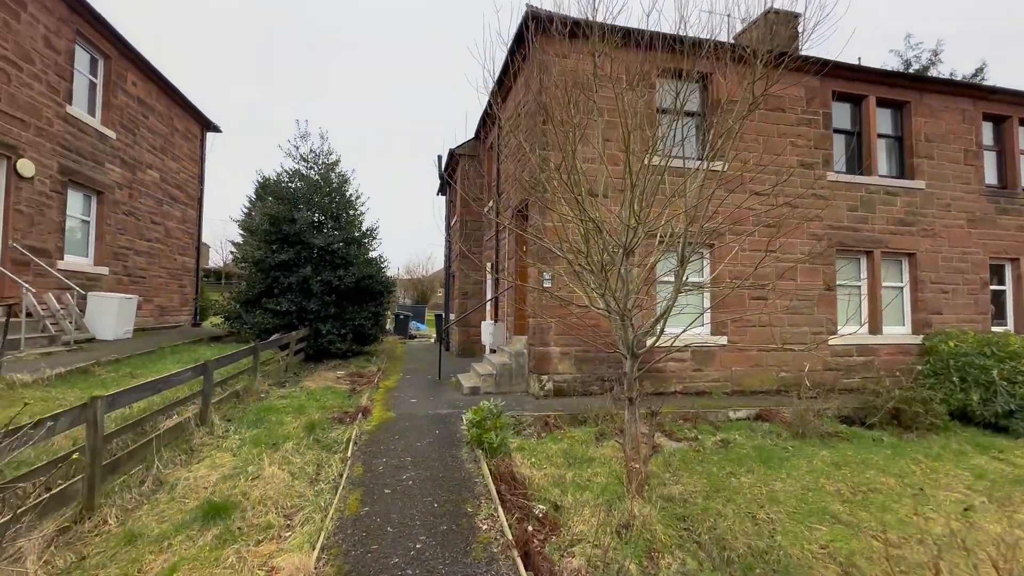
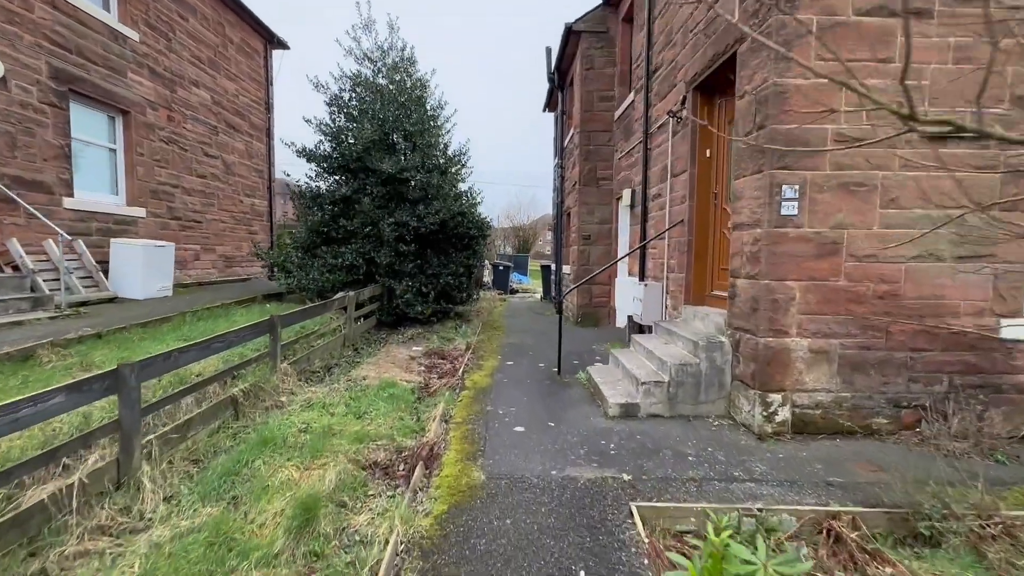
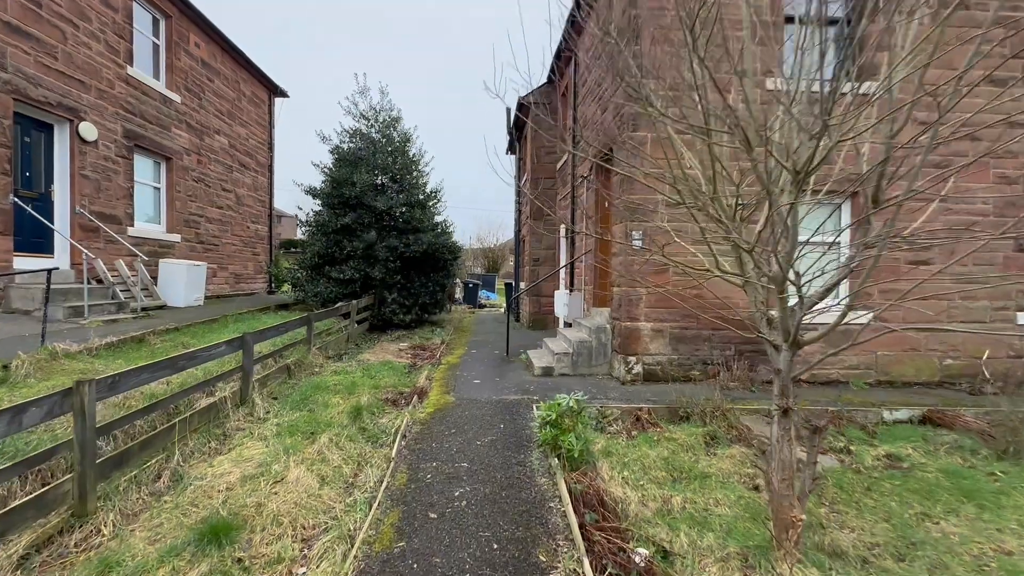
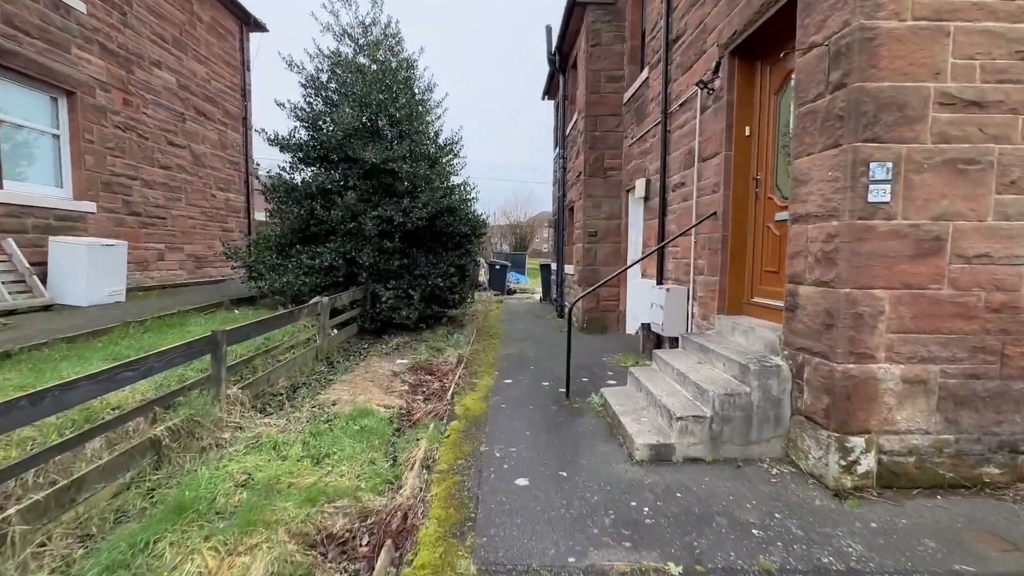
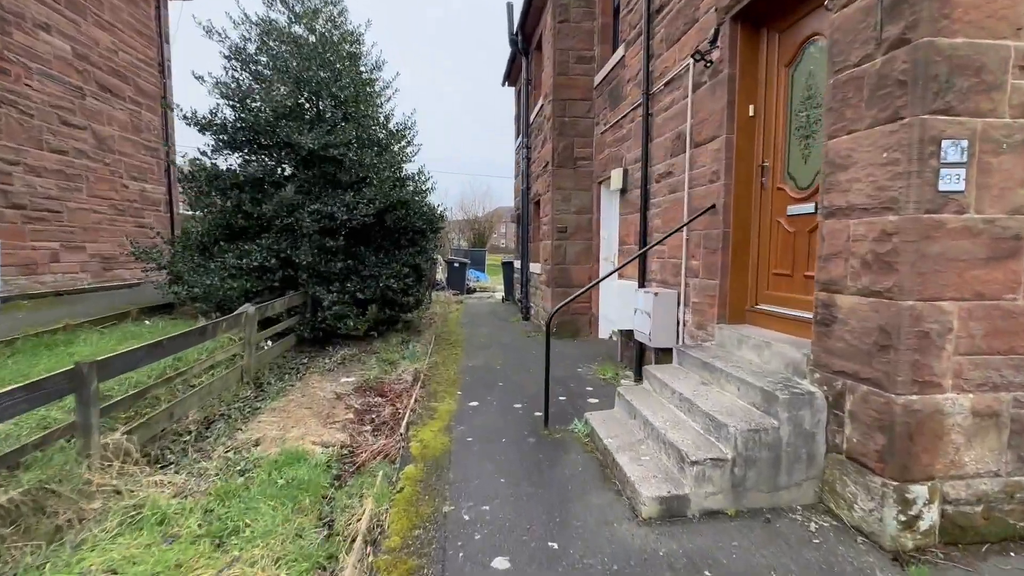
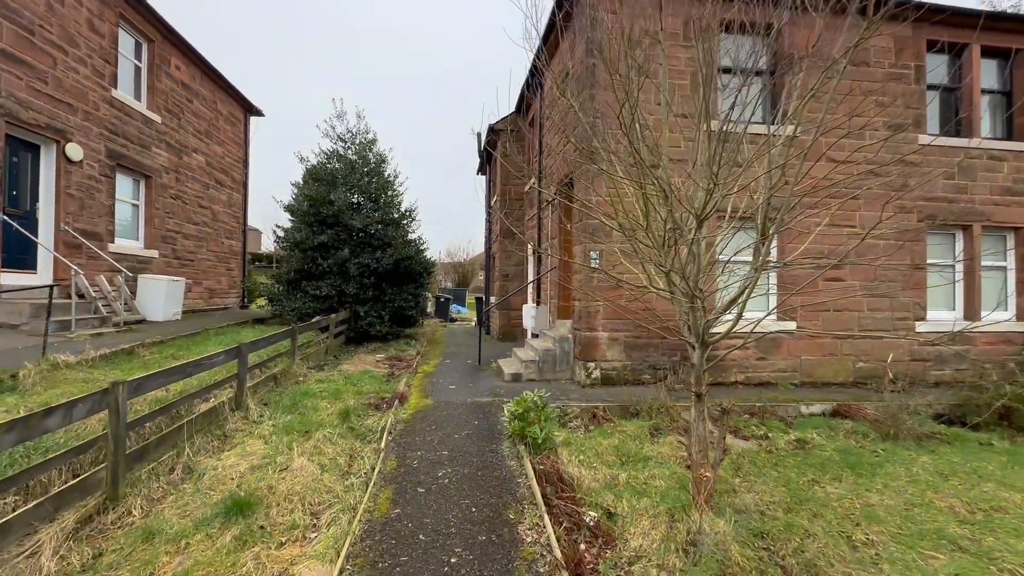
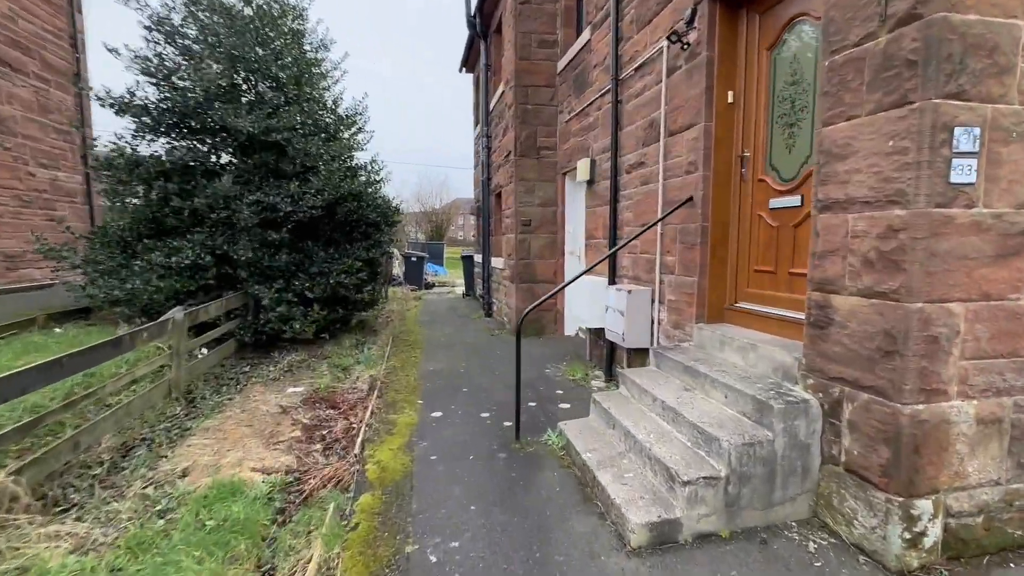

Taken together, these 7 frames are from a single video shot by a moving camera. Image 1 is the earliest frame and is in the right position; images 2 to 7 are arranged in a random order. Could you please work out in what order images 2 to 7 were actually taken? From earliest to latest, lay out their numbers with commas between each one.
6, 3, 2, 4, 5, 7
